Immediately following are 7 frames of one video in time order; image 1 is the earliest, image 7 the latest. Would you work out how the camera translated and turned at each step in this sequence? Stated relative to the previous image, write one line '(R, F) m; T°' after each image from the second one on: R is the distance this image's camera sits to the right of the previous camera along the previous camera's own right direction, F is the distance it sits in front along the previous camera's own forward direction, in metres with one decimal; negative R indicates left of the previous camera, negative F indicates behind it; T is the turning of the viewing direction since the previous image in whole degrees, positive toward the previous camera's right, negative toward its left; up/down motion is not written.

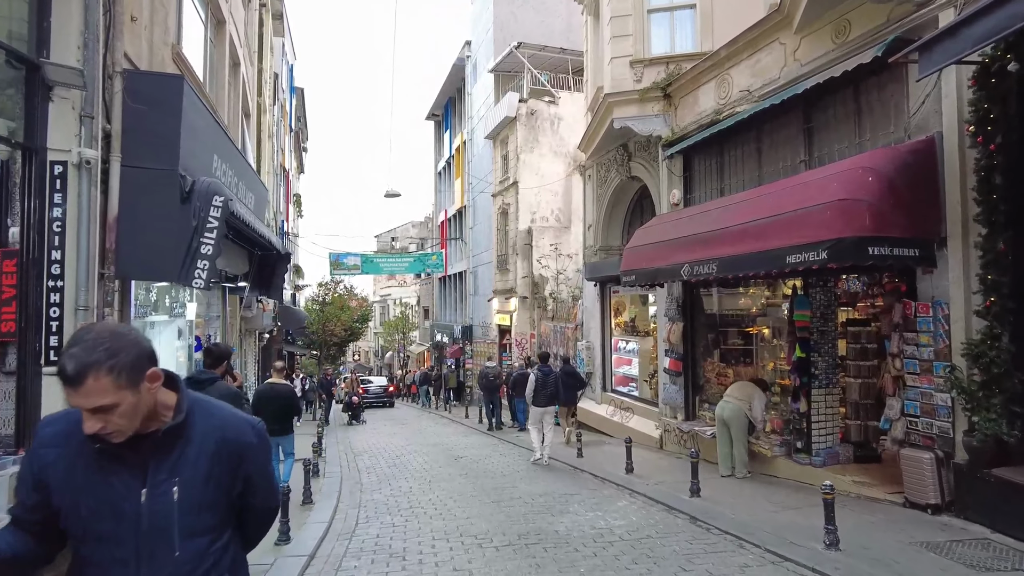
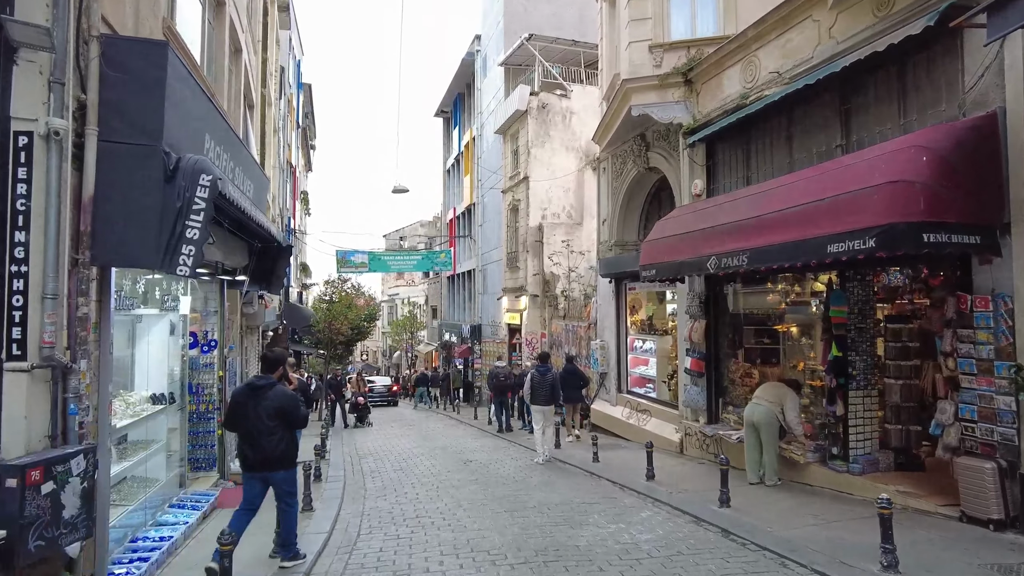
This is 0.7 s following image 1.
(-0.1, +0.6) m; -1°
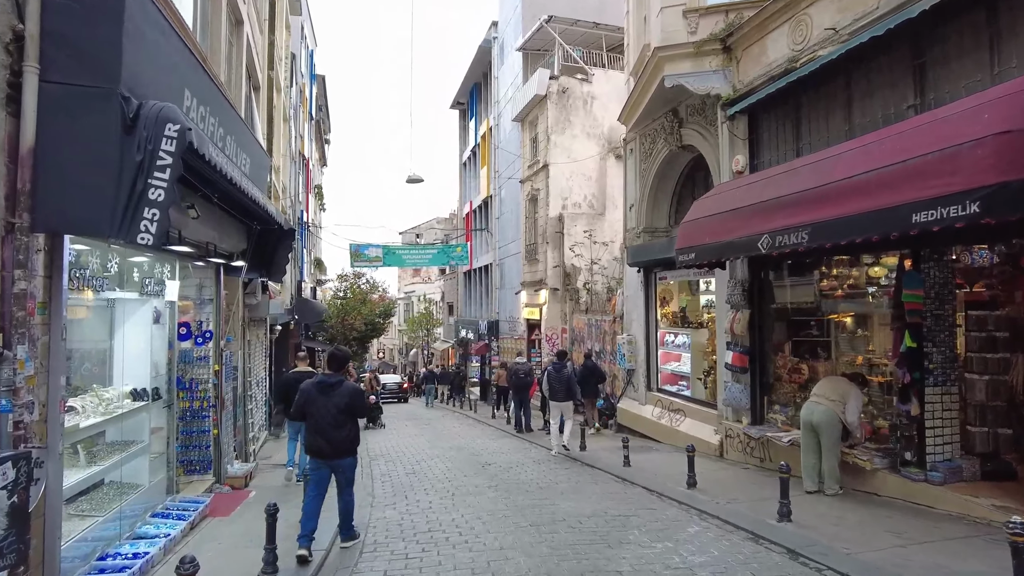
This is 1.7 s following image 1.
(-0.1, +1.0) m; -2°
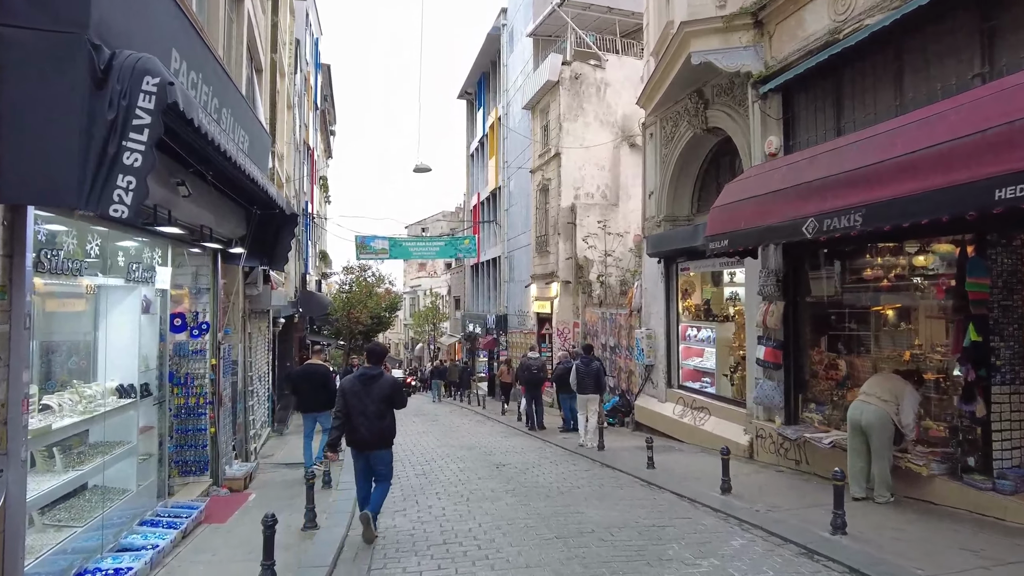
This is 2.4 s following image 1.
(-0.2, +0.6) m; 0°
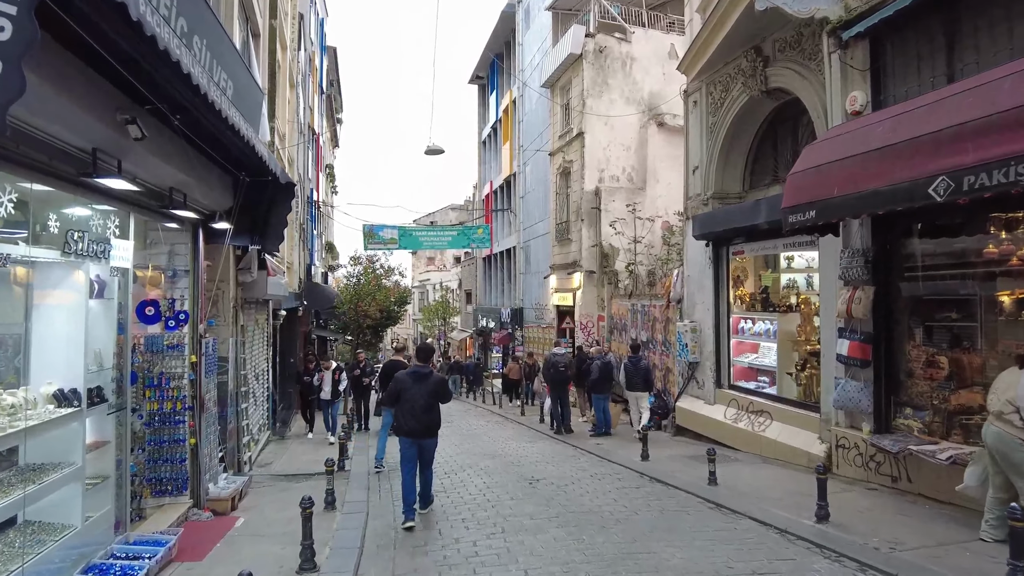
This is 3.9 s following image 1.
(-0.4, +1.5) m; -1°
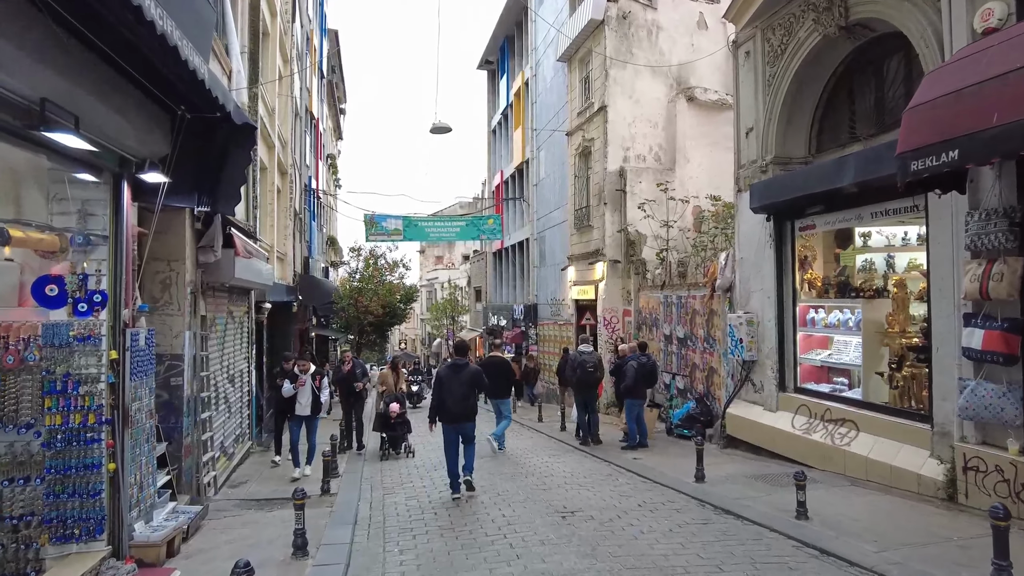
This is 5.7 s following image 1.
(-0.2, +1.9) m; -1°
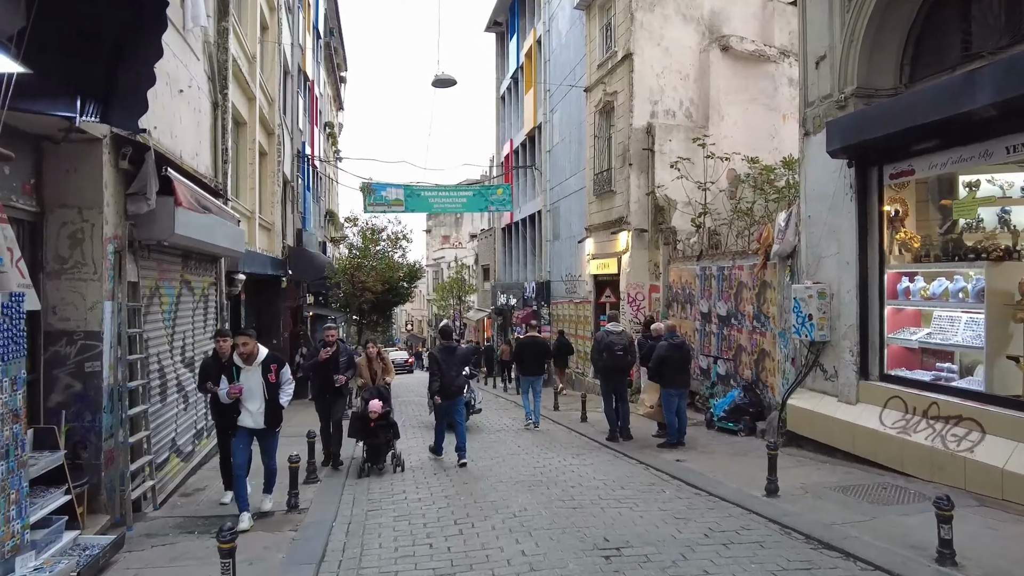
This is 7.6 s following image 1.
(-0.1, +1.8) m; -1°
